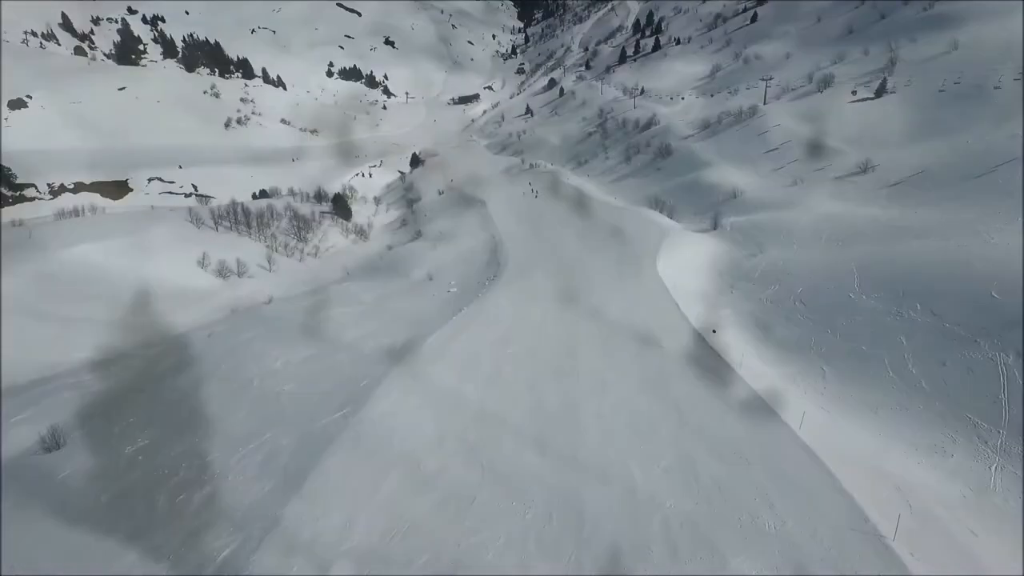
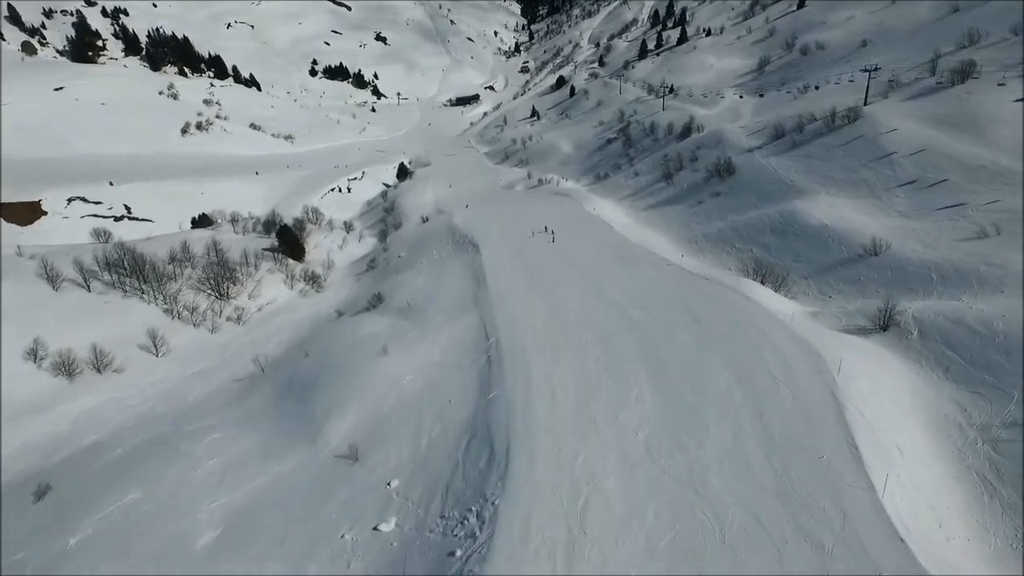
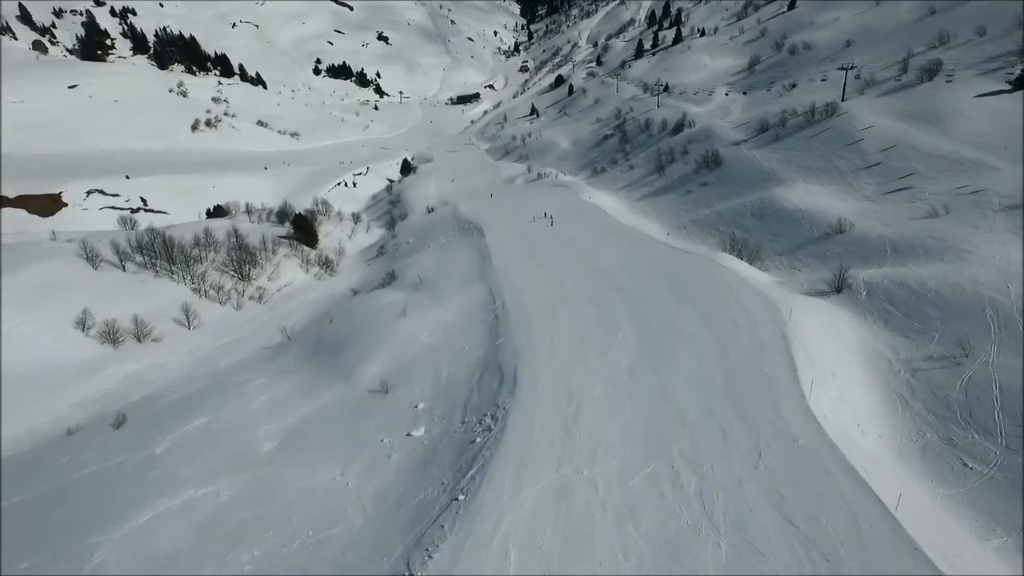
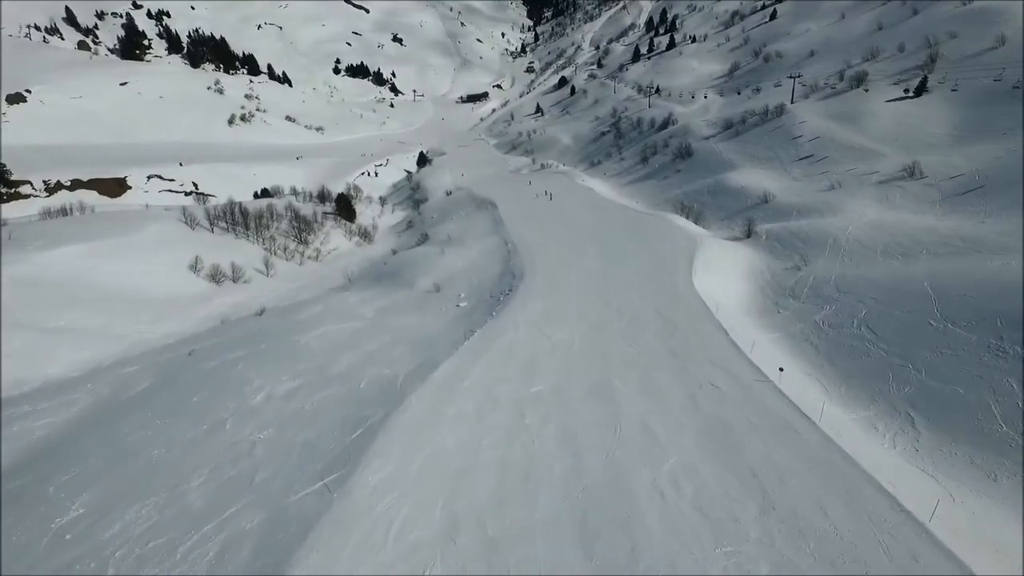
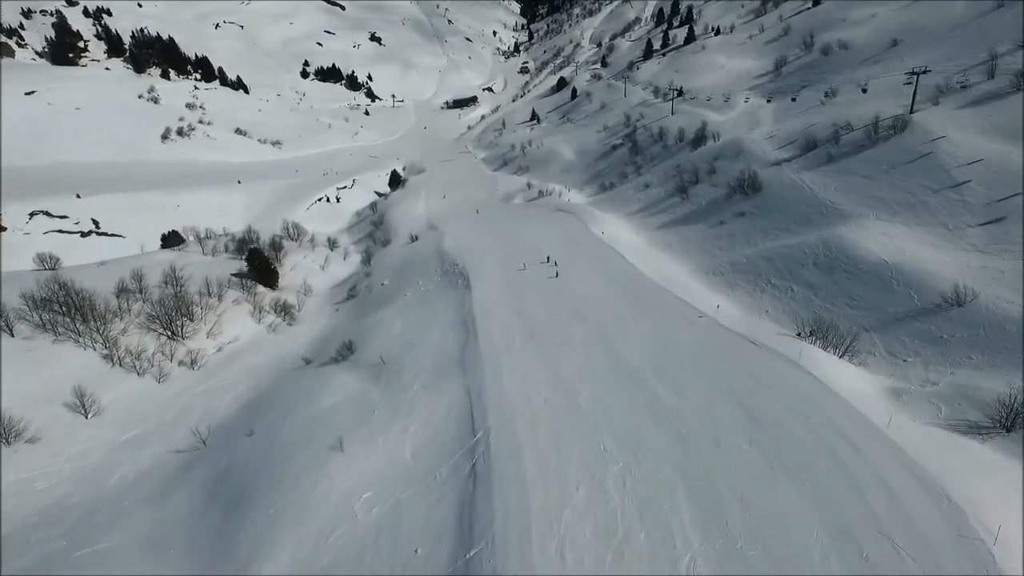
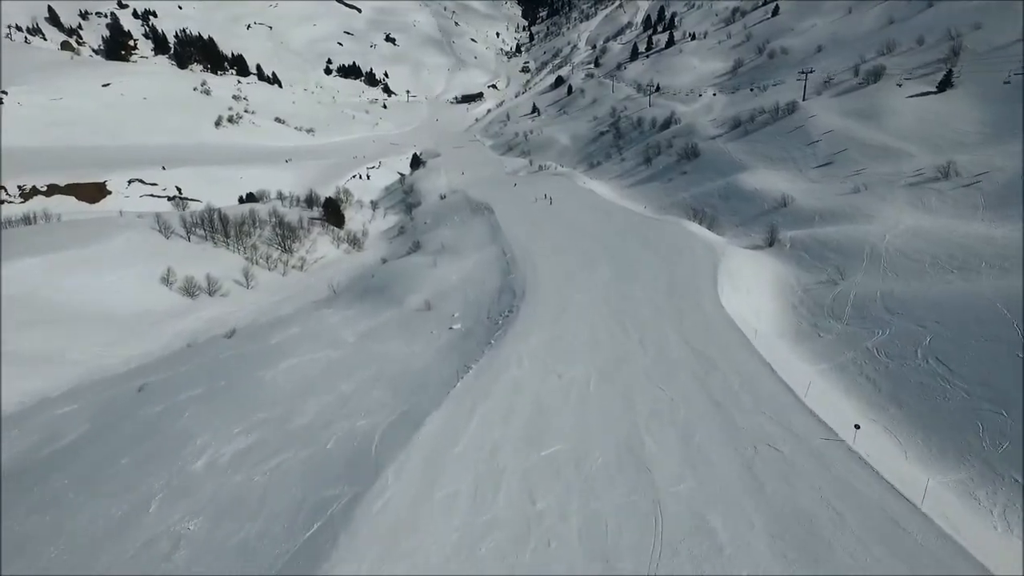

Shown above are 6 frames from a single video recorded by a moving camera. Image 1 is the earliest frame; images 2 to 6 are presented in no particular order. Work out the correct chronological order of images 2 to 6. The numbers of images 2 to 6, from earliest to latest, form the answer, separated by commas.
4, 6, 3, 2, 5
